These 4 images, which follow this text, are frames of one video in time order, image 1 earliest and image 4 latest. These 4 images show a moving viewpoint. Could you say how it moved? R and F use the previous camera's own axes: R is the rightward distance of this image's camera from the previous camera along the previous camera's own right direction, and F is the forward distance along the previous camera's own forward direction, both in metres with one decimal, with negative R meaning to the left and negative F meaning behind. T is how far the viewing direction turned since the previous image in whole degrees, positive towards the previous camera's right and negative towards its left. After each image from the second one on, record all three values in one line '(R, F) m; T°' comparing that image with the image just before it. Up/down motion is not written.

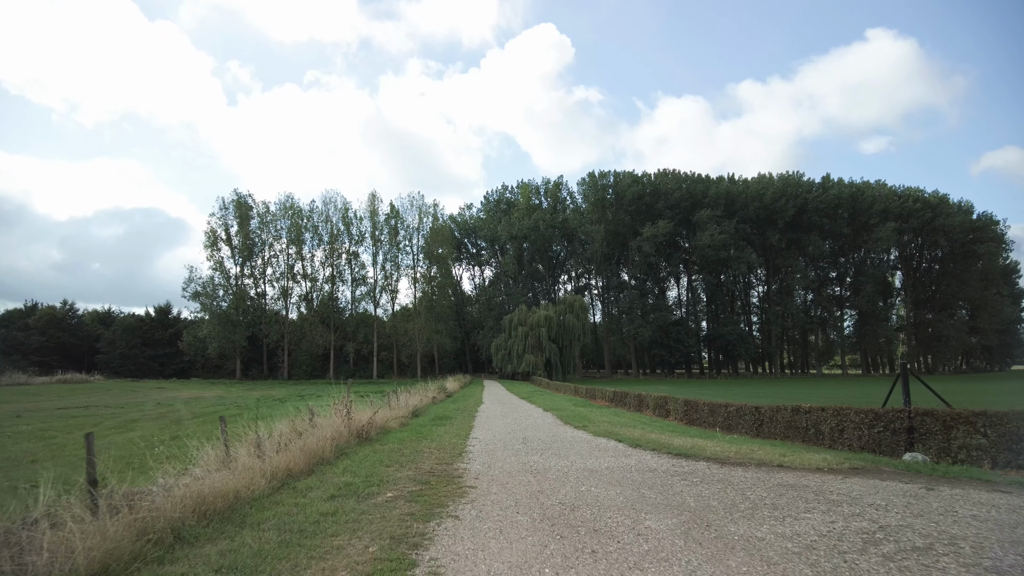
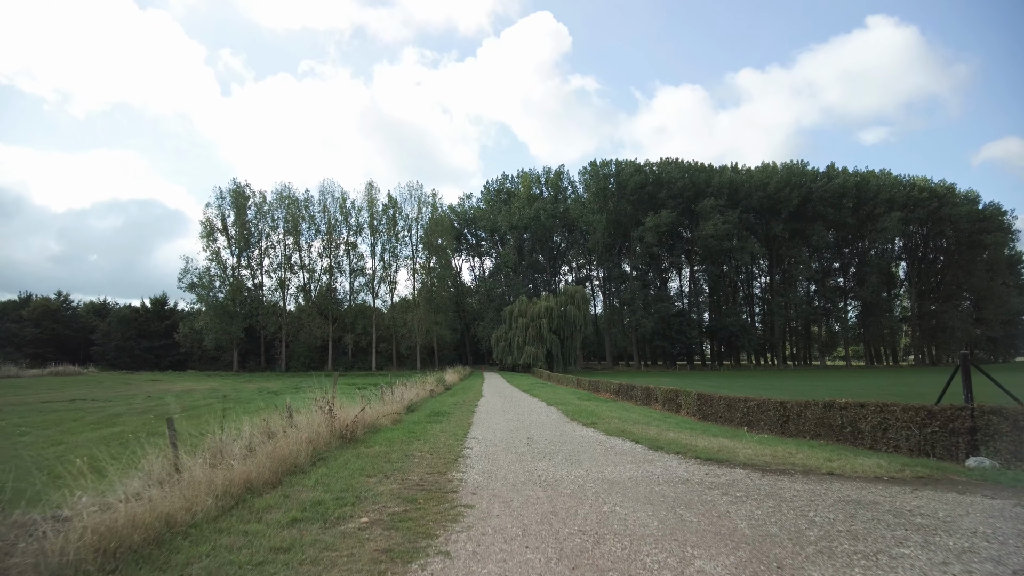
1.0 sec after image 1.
(0.0, +1.0) m; 0°
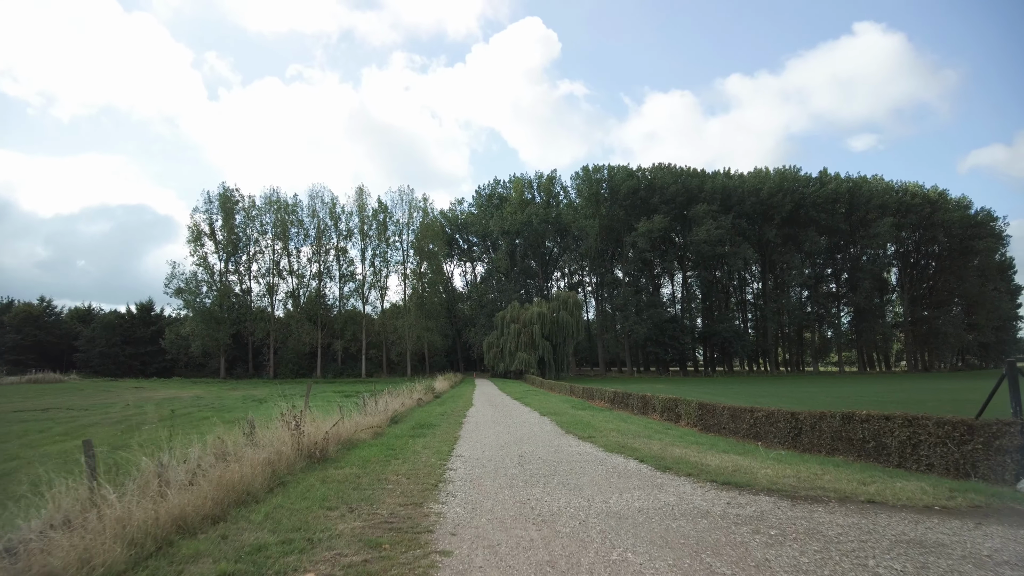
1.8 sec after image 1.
(0.0, +0.8) m; +1°
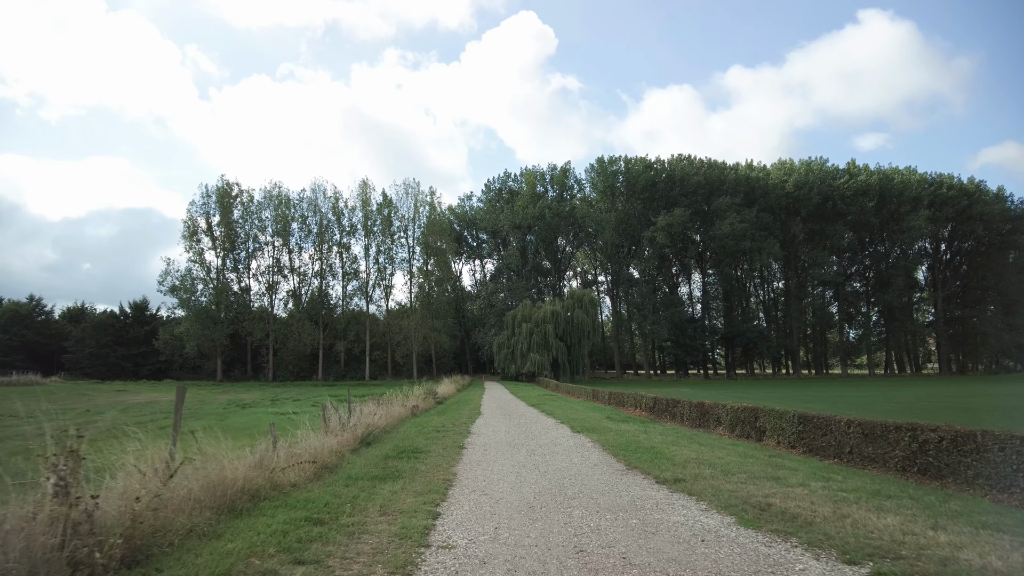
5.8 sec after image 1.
(-0.3, +4.0) m; -1°
